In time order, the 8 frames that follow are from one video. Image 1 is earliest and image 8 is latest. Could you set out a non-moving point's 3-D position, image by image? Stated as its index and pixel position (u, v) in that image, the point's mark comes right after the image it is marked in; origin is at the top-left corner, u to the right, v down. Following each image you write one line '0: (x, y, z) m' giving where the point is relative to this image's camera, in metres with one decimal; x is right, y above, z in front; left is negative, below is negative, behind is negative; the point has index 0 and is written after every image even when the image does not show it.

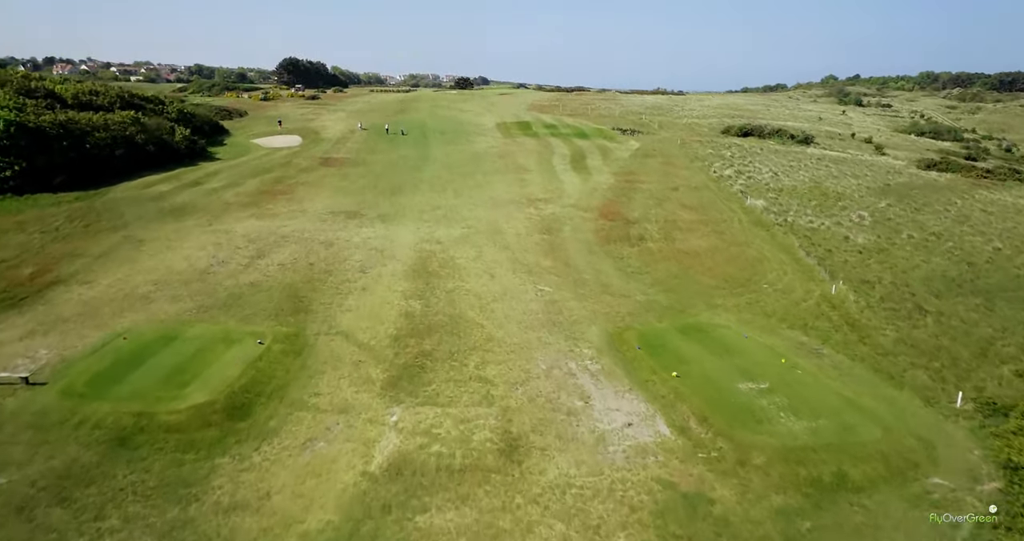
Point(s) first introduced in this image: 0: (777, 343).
0: (+9.5, -2.6, +18.6) m
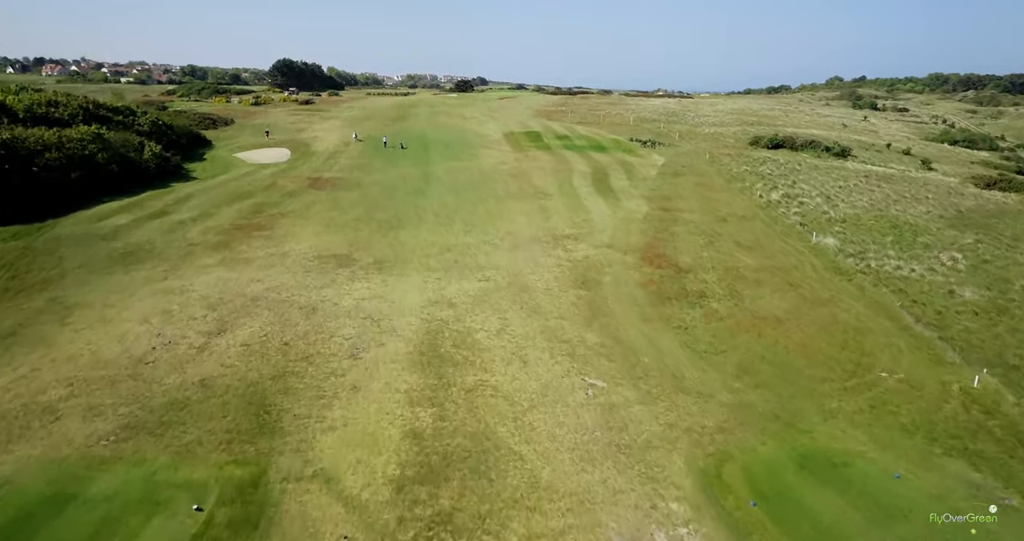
0: (+10.8, -5.5, +13.1) m
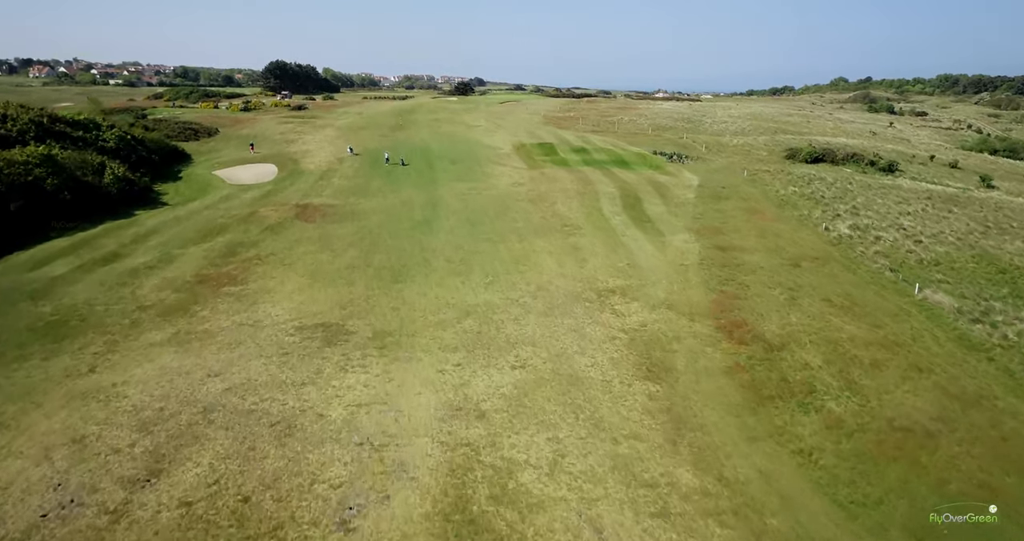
0: (+12.4, -8.3, +7.4) m
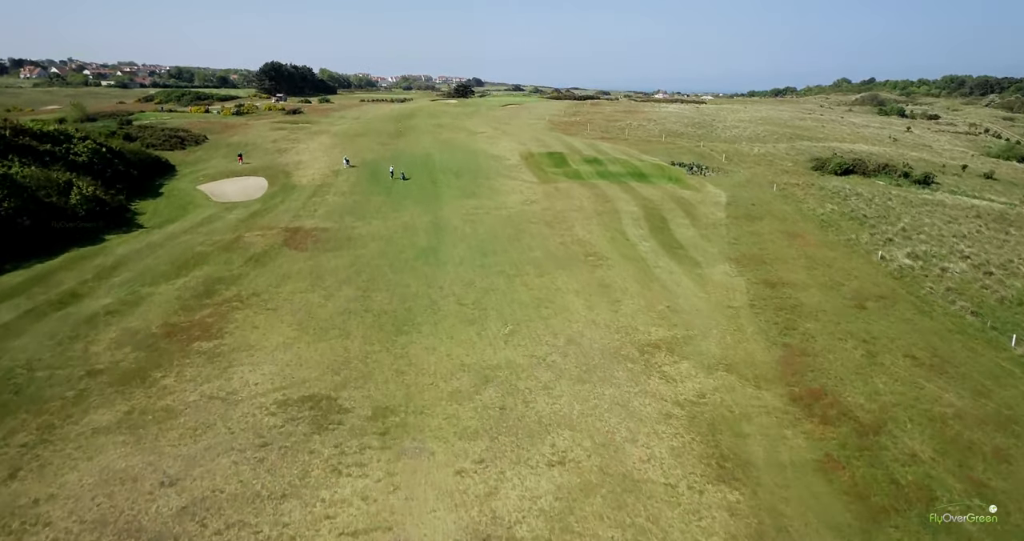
0: (+13.5, -10.3, +3.7) m
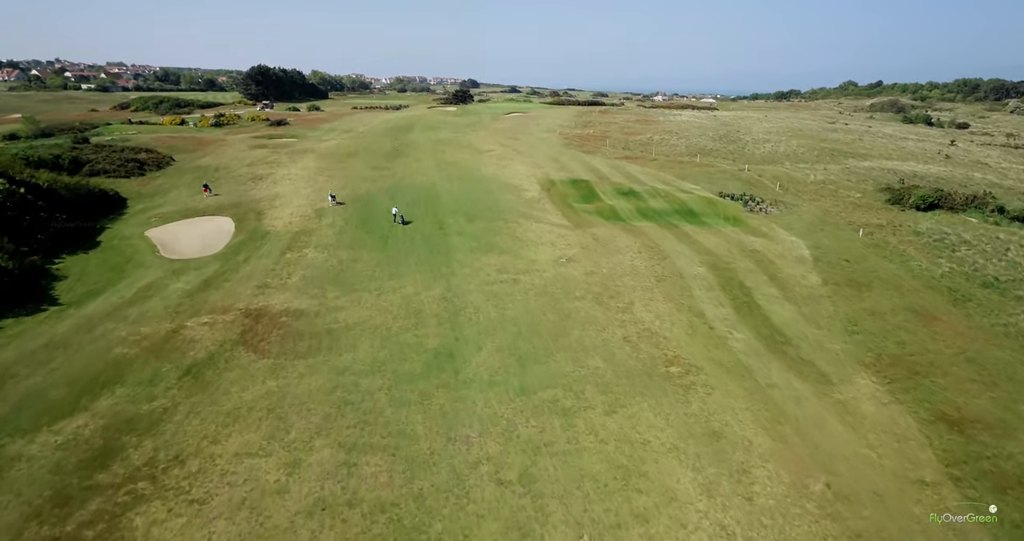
0: (+15.7, -14.7, -4.6) m
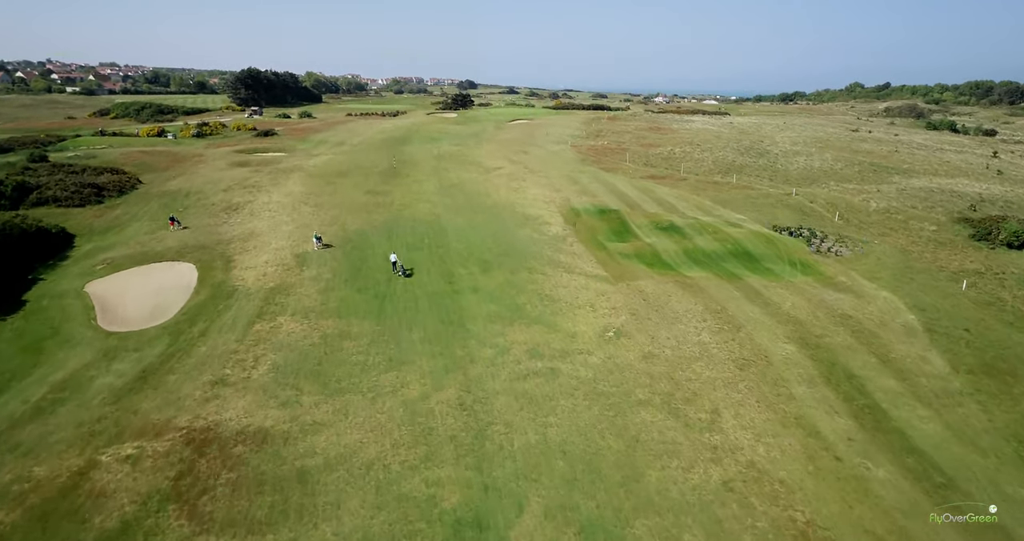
0: (+17.4, -18.1, -11.2) m
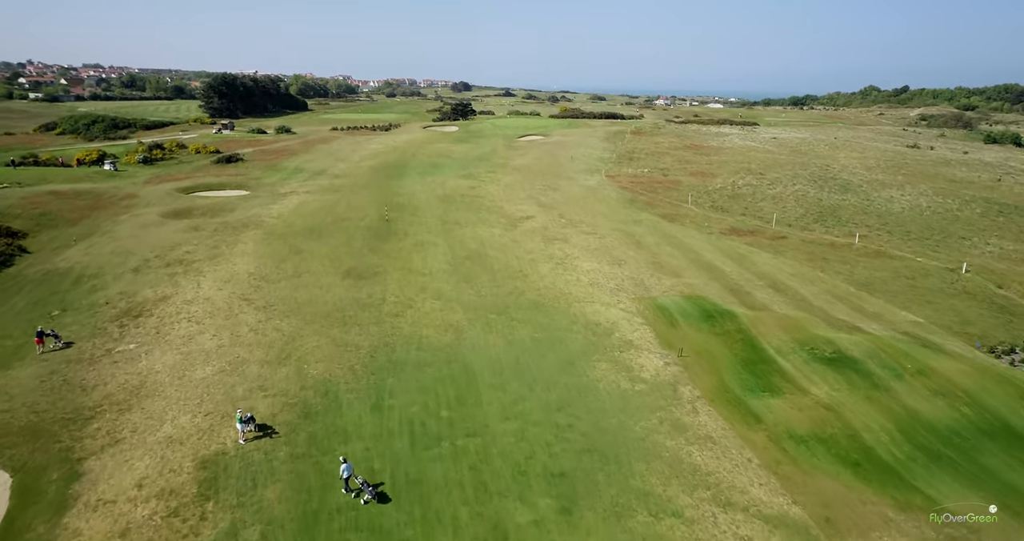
0: (+21.1, -25.0, -25.4) m
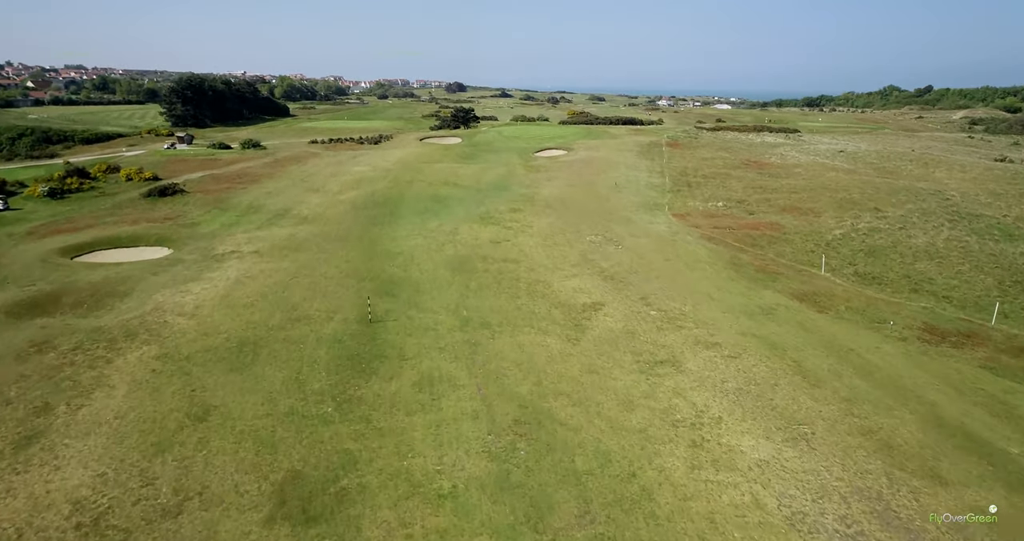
0: (+25.1, -31.2, -41.2) m
